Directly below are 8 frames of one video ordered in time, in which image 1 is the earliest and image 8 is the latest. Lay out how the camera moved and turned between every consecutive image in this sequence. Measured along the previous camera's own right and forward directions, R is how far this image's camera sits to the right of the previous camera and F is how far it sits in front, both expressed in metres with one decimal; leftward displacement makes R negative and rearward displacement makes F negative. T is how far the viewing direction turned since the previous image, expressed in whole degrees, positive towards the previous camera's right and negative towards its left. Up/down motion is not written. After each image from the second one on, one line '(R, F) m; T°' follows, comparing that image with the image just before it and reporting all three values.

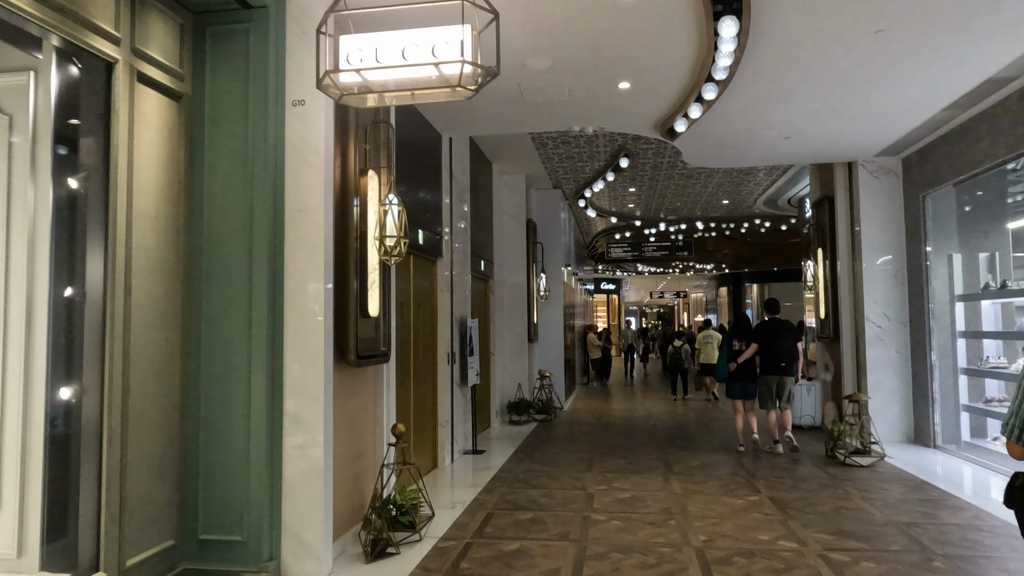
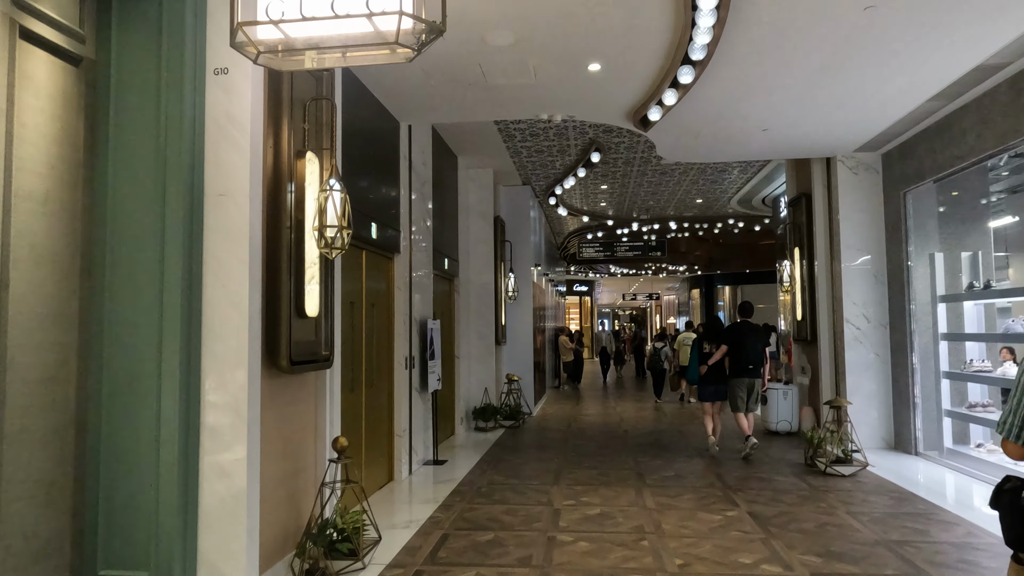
(+0.1, +0.4) m; +2°
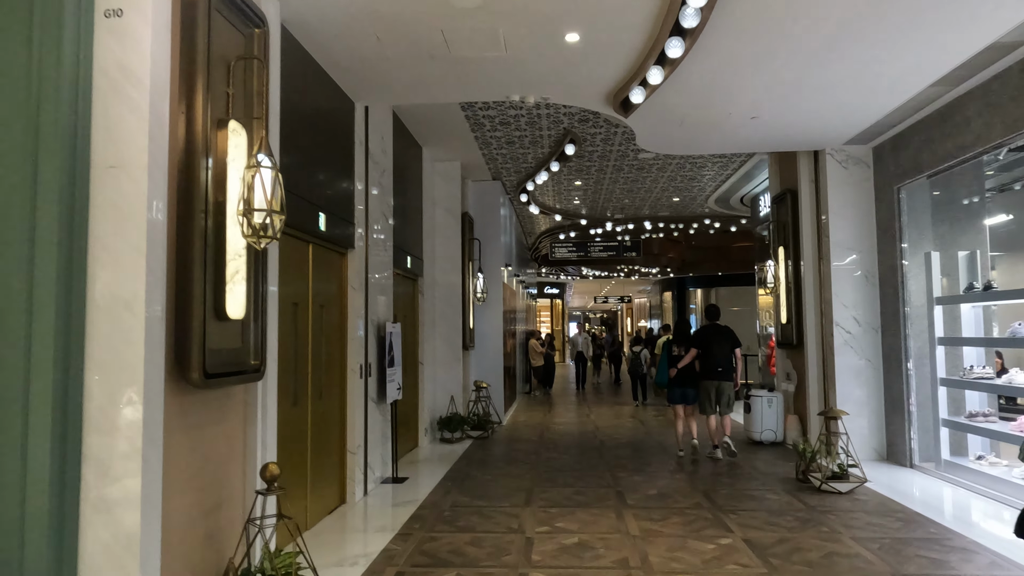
(0.0, +0.5) m; +2°
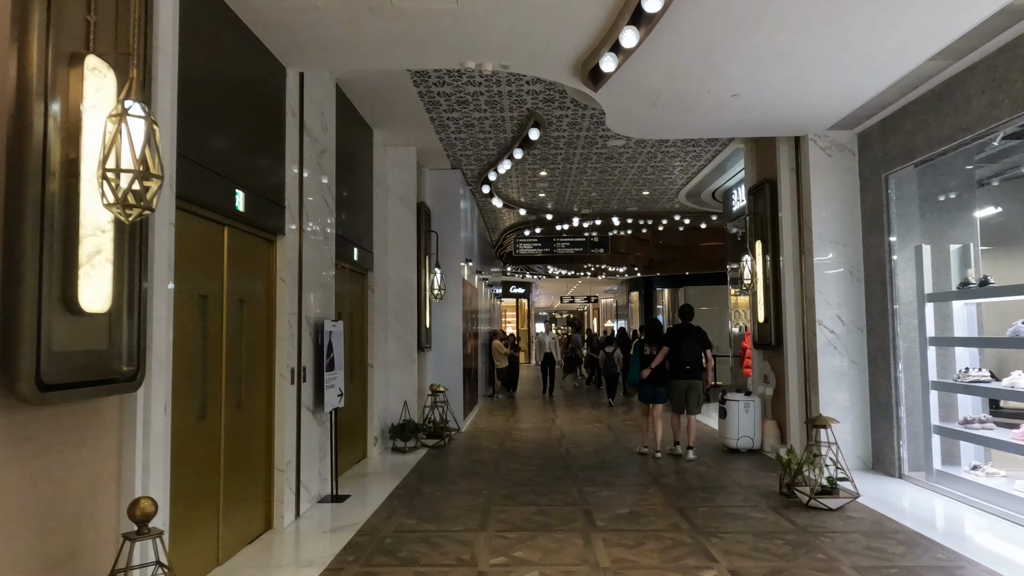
(+0.1, +0.6) m; +3°
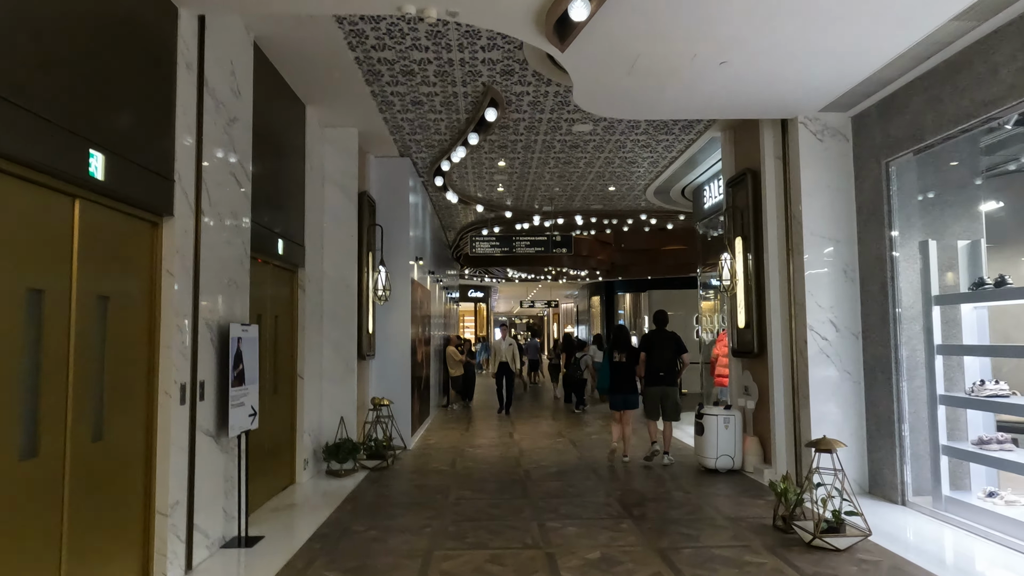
(+0.1, +0.8) m; +3°
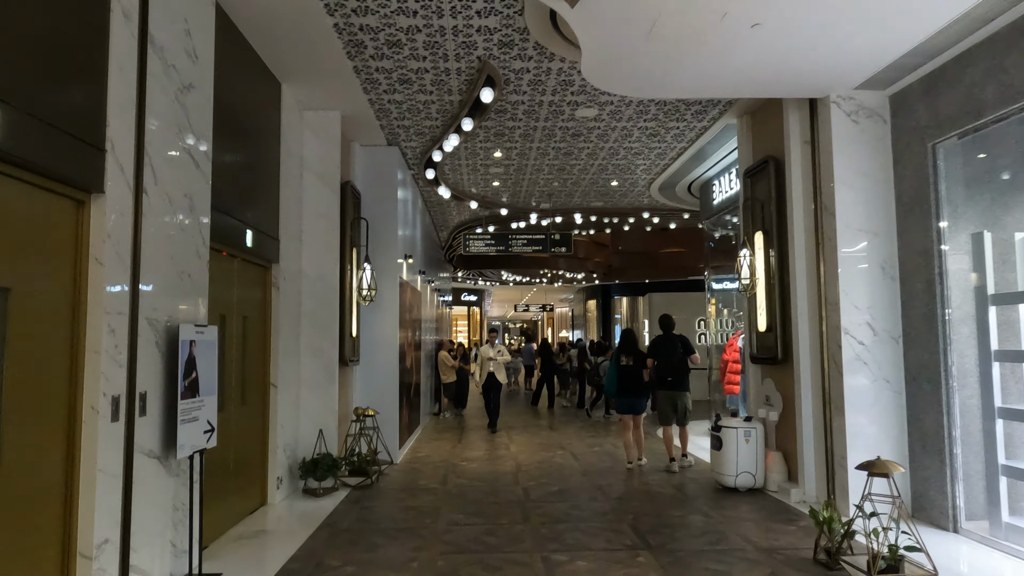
(0.0, +0.6) m; +1°
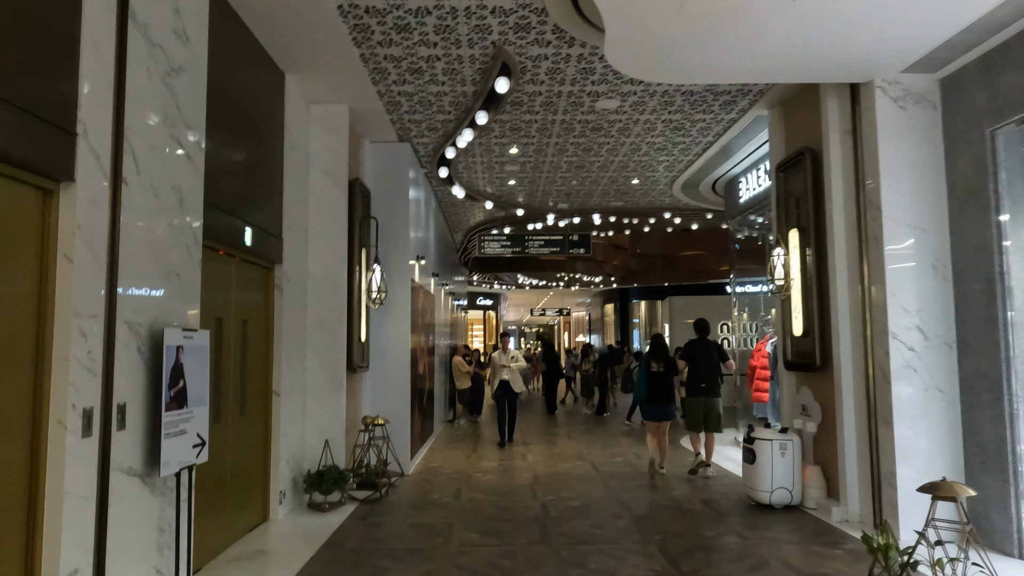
(0.0, +0.3) m; -1°
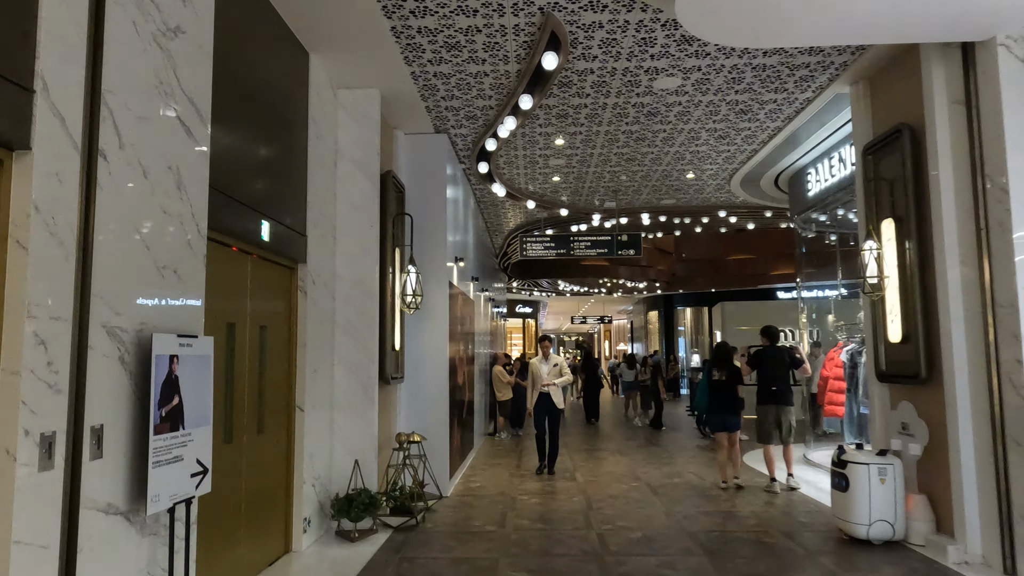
(-0.1, +0.6) m; -3°
